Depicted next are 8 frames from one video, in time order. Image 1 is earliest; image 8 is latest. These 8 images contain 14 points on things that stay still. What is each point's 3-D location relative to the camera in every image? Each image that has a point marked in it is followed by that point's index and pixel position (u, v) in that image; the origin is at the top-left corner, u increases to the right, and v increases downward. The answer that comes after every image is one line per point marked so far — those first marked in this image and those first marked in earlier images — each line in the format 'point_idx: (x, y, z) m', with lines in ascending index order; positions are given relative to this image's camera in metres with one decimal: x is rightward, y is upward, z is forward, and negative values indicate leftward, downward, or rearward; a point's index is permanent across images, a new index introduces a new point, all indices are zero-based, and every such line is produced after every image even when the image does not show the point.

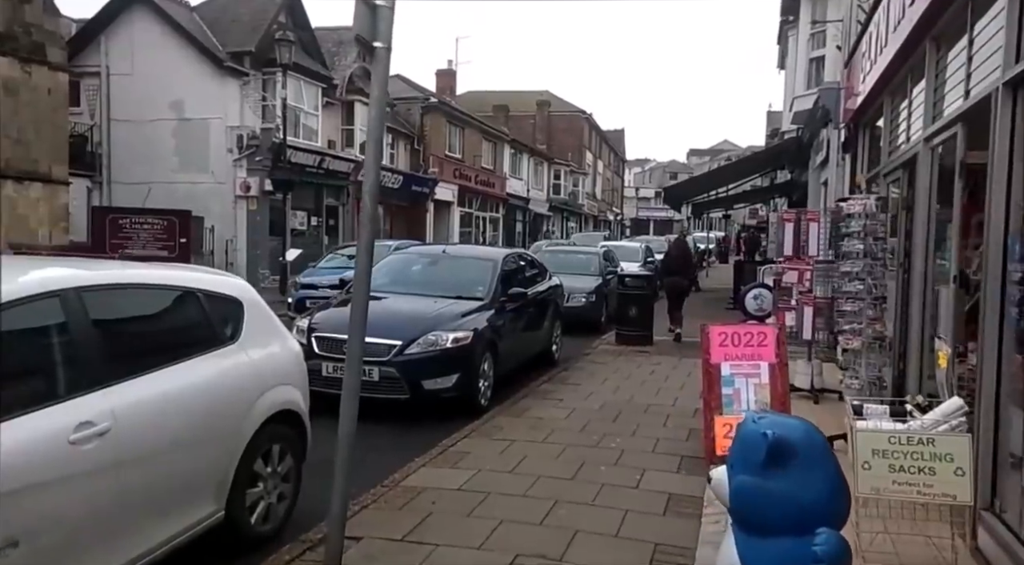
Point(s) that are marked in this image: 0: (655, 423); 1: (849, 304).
0: (+1.2, -1.2, +7.2) m
1: (+2.6, -0.2, +6.3) m
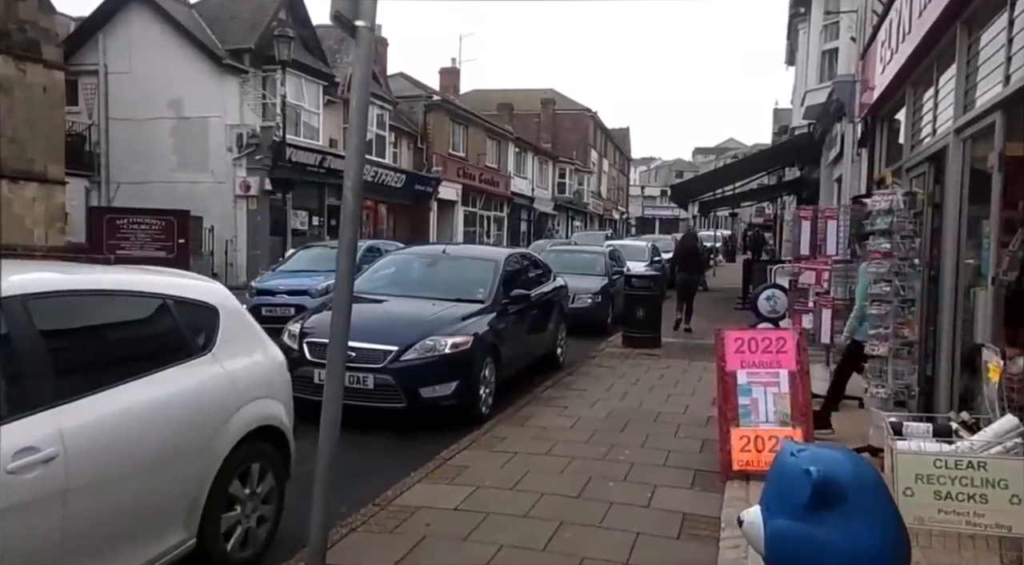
0: (+1.3, -1.2, +6.8) m
1: (+2.6, -0.2, +5.9) m
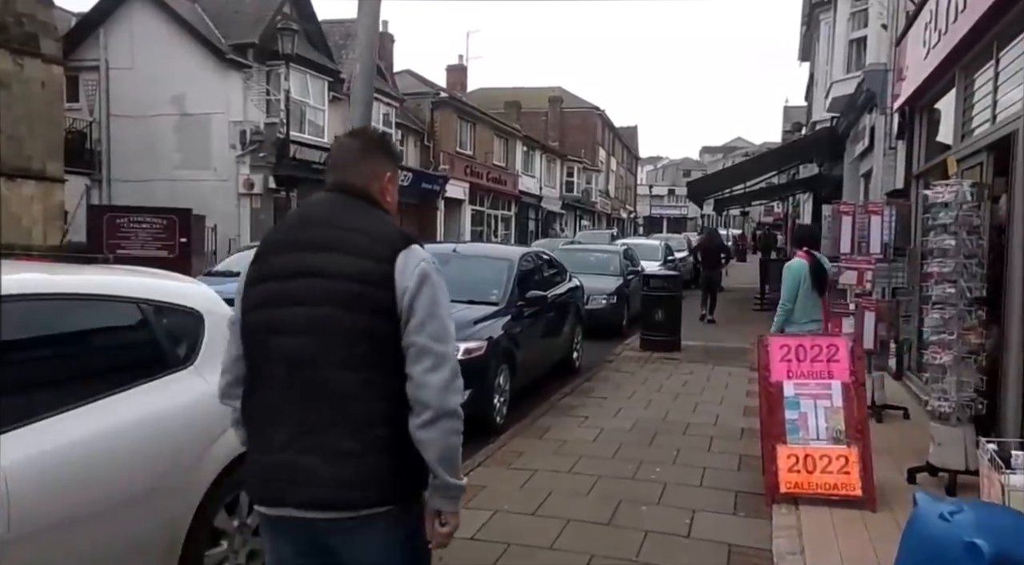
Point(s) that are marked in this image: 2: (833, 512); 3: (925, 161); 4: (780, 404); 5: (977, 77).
0: (+1.4, -1.2, +6.2) m
1: (+2.7, -0.2, +5.3) m
2: (+1.8, -1.3, +4.8) m
3: (+4.6, +1.3, +9.2) m
4: (+1.6, -0.7, +5.1) m
5: (+3.9, +1.7, +6.9) m
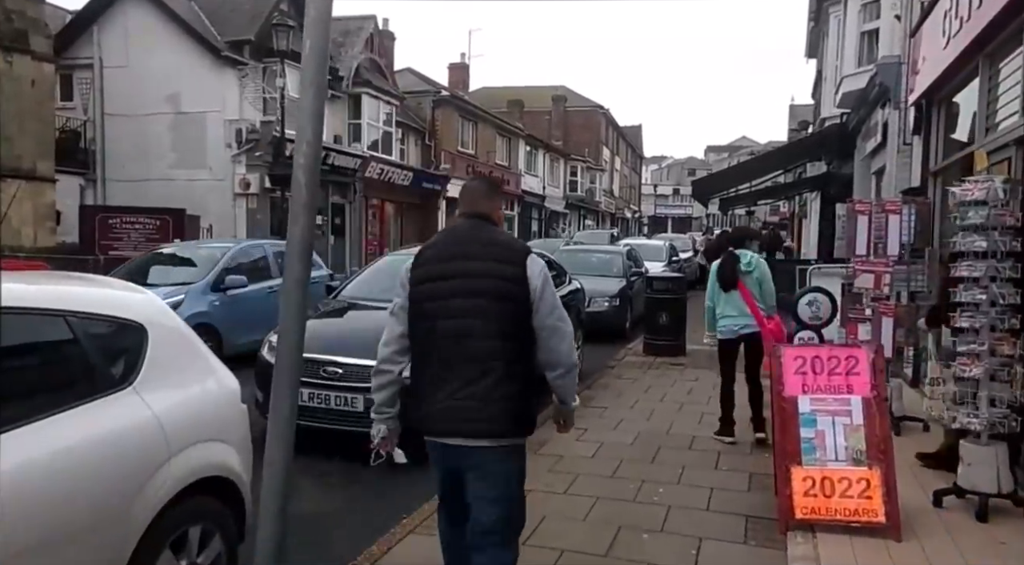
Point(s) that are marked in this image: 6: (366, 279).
0: (+1.3, -1.3, +5.8) m
1: (+2.6, -0.2, +4.9) m
2: (+1.8, -1.4, +4.3) m
3: (+4.6, +1.3, +8.7) m
4: (+1.6, -0.8, +4.6) m
5: (+3.8, +1.7, +6.5) m
6: (-1.4, 0.0, +7.8) m
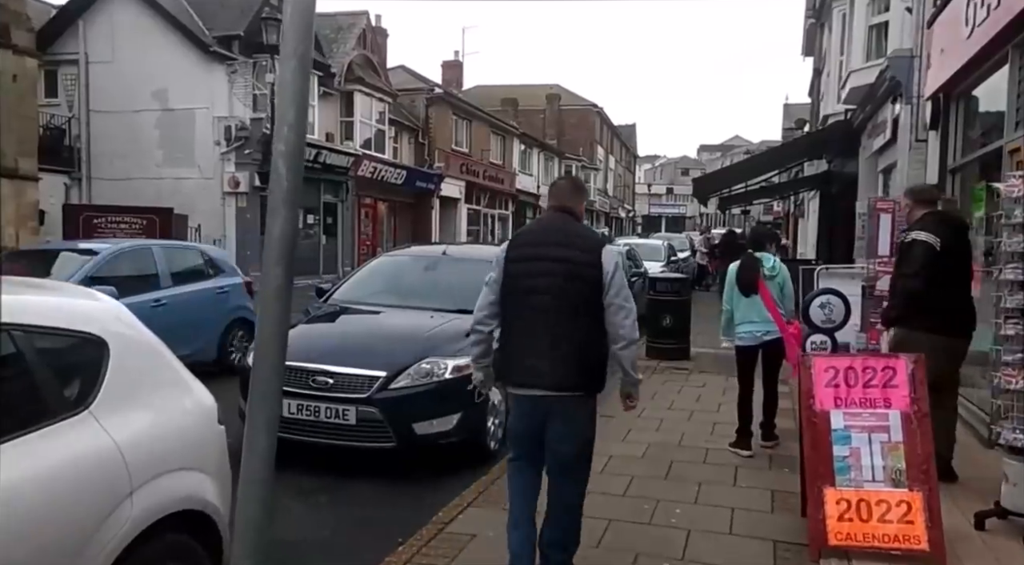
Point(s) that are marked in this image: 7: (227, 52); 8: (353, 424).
0: (+1.4, -1.3, +5.4) m
1: (+2.7, -0.2, +4.5) m
2: (+1.8, -1.4, +4.0) m
3: (+4.6, +1.3, +8.3) m
4: (+1.6, -0.8, +4.2) m
5: (+3.8, +1.7, +6.1) m
6: (-1.4, 0.0, +7.4) m
7: (-6.8, +5.5, +19.7) m
8: (-1.0, -0.9, +5.2) m
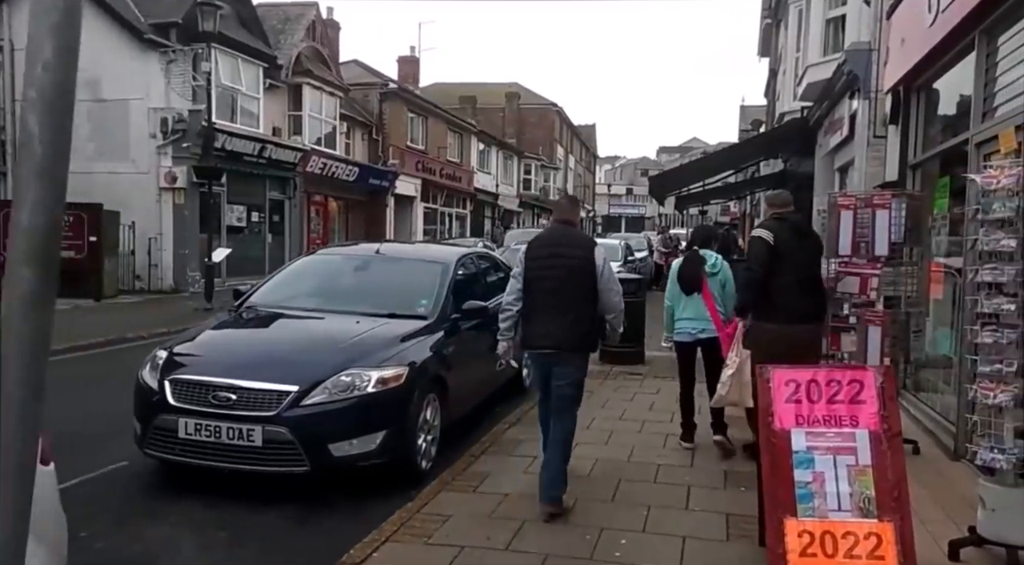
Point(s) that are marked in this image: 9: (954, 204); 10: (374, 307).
0: (+0.9, -1.3, +4.9) m
1: (+2.3, -0.2, +4.0) m
2: (+1.5, -1.4, +3.5) m
3: (+4.0, +1.3, +8.0) m
4: (+1.2, -0.8, +3.8) m
5: (+3.4, +1.7, +5.7) m
6: (-1.9, 0.0, +6.8) m
7: (-7.9, +5.5, +18.8) m
8: (-1.4, -0.9, +4.6) m
9: (+3.7, +0.6, +7.0) m
10: (-1.1, -0.2, +6.3) m
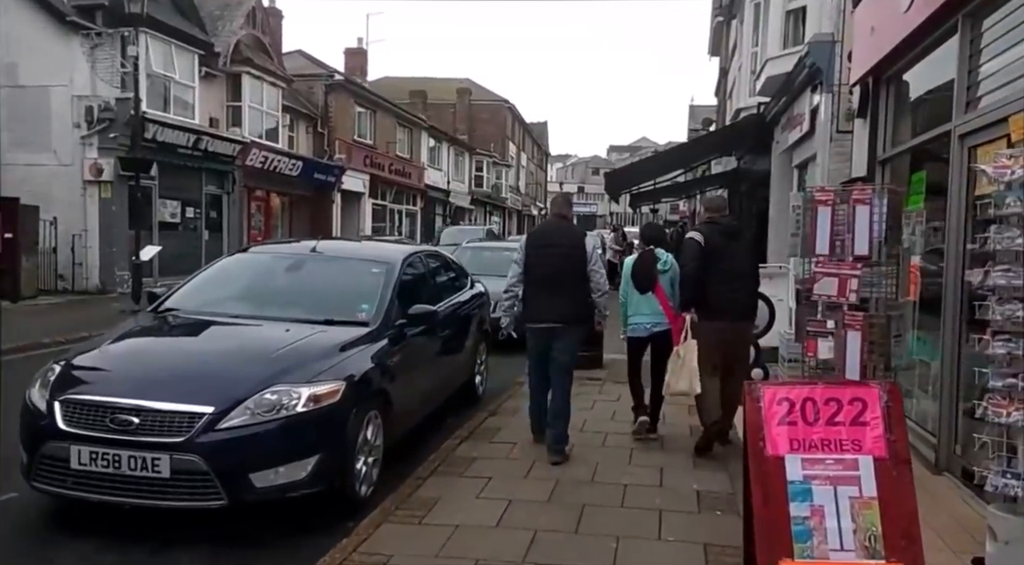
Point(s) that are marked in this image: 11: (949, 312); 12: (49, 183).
0: (+0.7, -1.3, +4.3) m
1: (+2.1, -0.2, +3.6) m
2: (+1.3, -1.4, +3.0) m
3: (+3.6, +1.3, +7.6) m
4: (+1.0, -0.8, +3.2) m
5: (+3.1, +1.6, +5.3) m
6: (-2.2, 0.0, +6.1) m
7: (-8.9, +5.5, +17.7) m
8: (-1.6, -0.9, +4.0) m
9: (+3.3, +0.6, +6.6) m
10: (-1.4, -0.2, +5.7) m
11: (+3.0, -0.2, +5.6) m
12: (-9.7, +2.1, +17.6) m
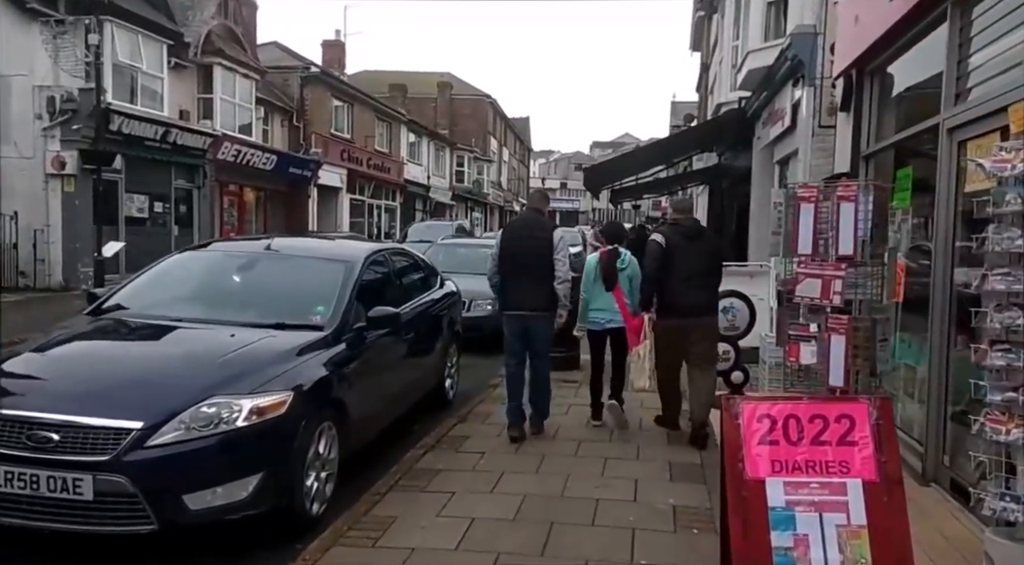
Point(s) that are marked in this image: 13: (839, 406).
0: (+0.5, -1.3, +4.0) m
1: (+1.9, -0.3, +3.3) m
2: (+1.1, -1.4, +2.7) m
3: (+3.3, +1.3, +7.4) m
4: (+0.9, -0.8, +2.9) m
5: (+2.9, +1.6, +5.0) m
6: (-2.5, 0.0, +5.7) m
7: (-9.4, +5.5, +17.1) m
8: (-1.8, -0.9, +3.6) m
9: (+3.1, +0.6, +6.3) m
10: (-1.6, -0.2, +5.3) m
11: (+2.7, -0.2, +5.4) m
12: (-10.2, +2.2, +17.0) m
13: (+1.2, -0.5, +3.0) m
